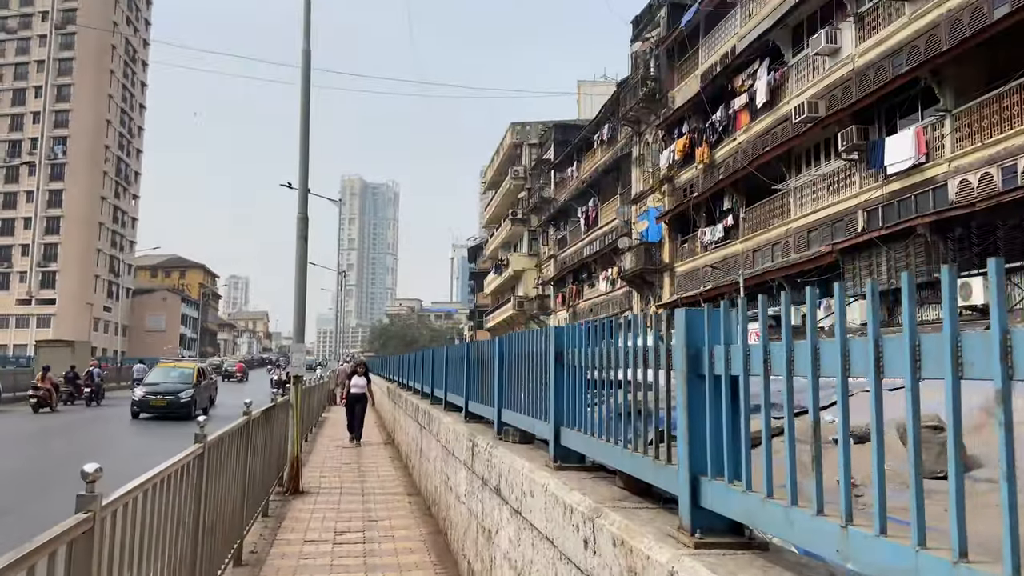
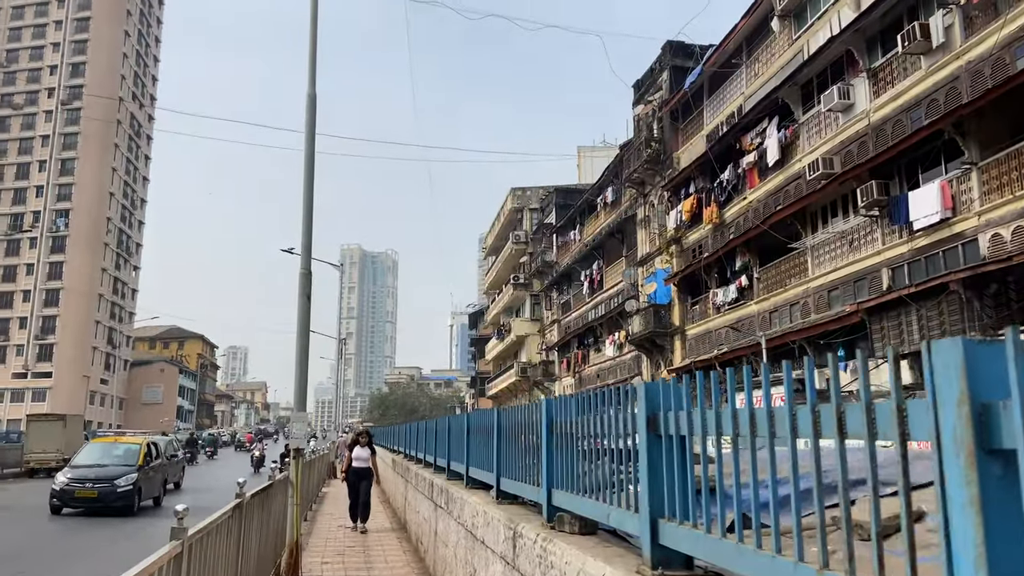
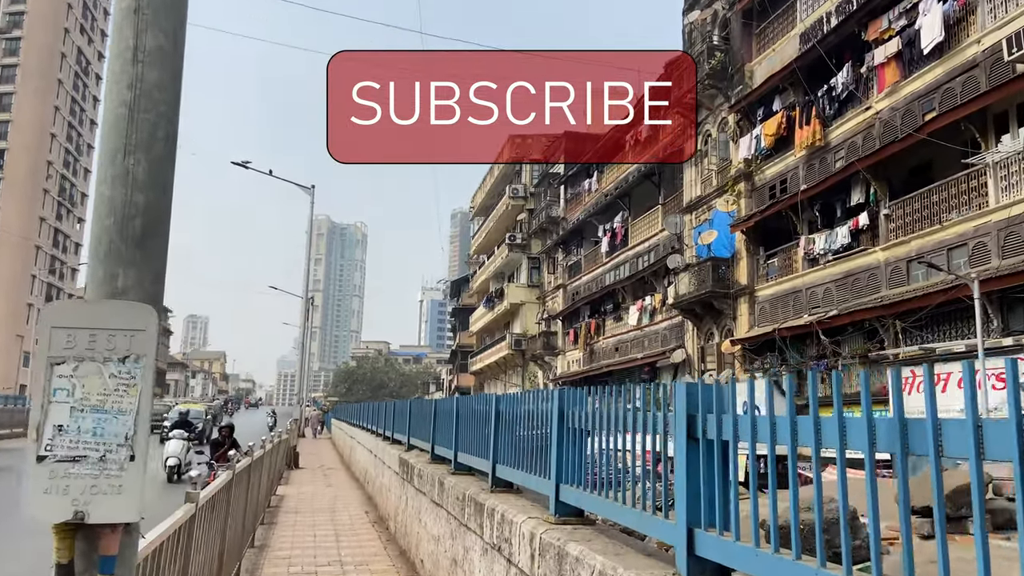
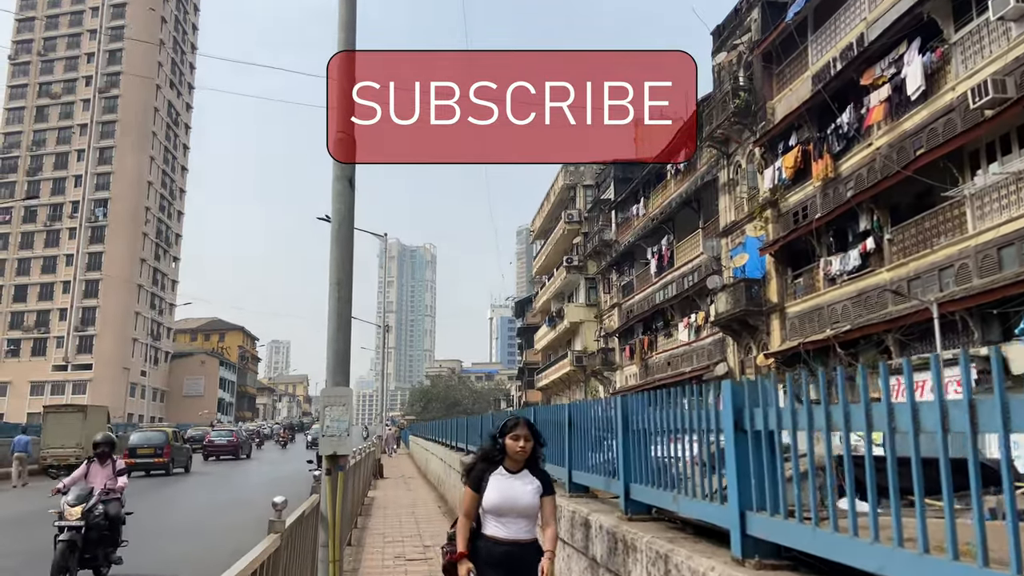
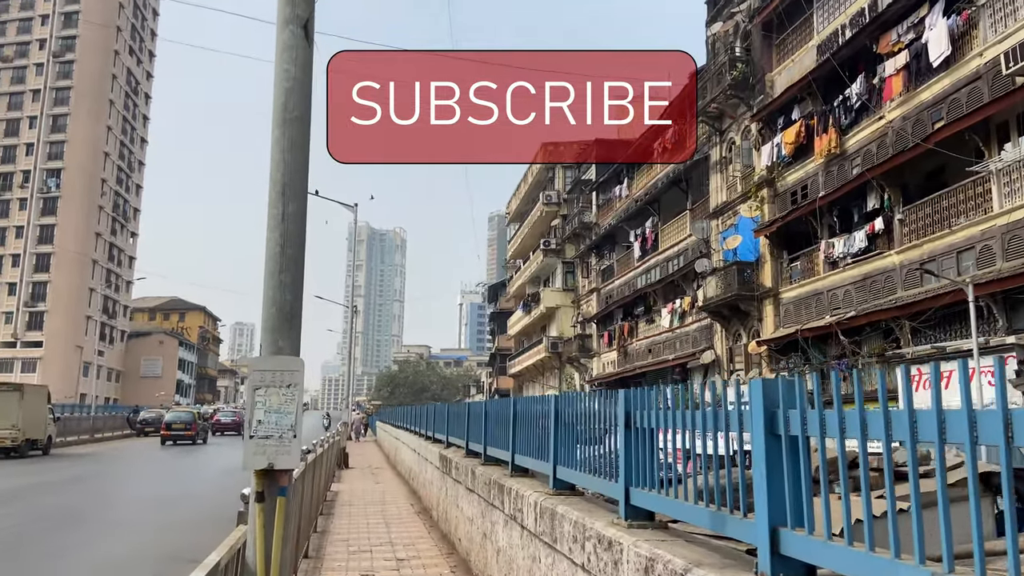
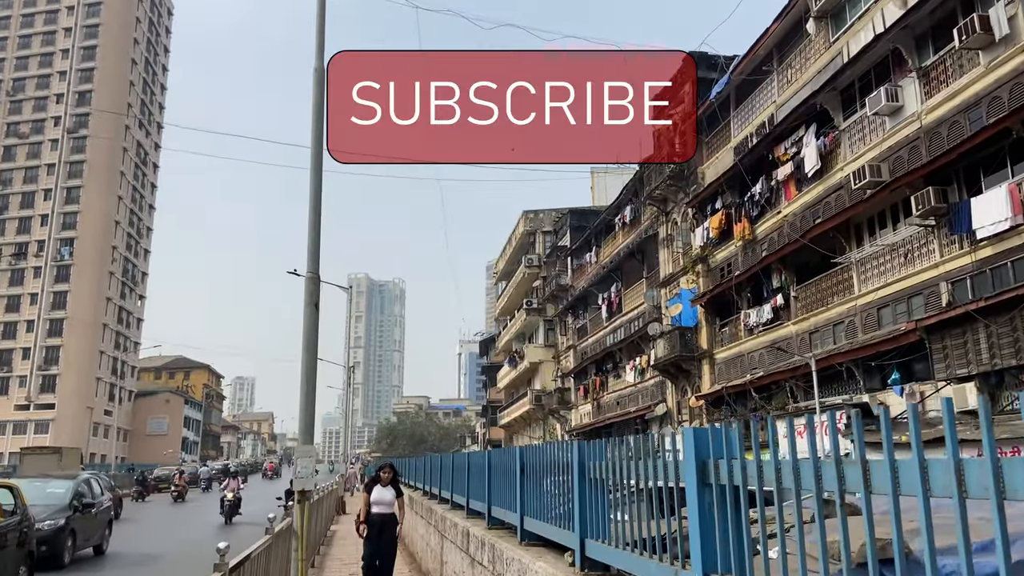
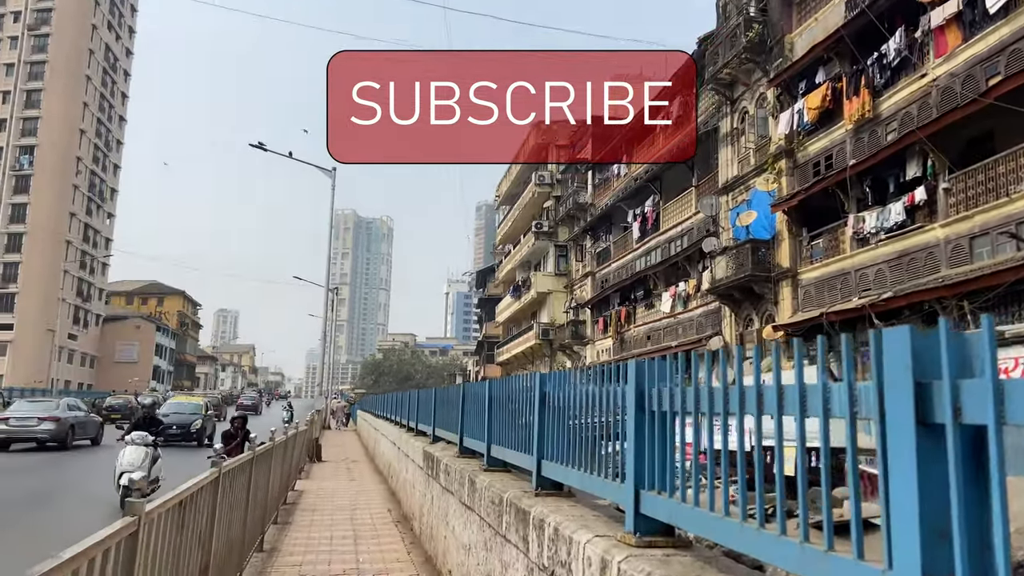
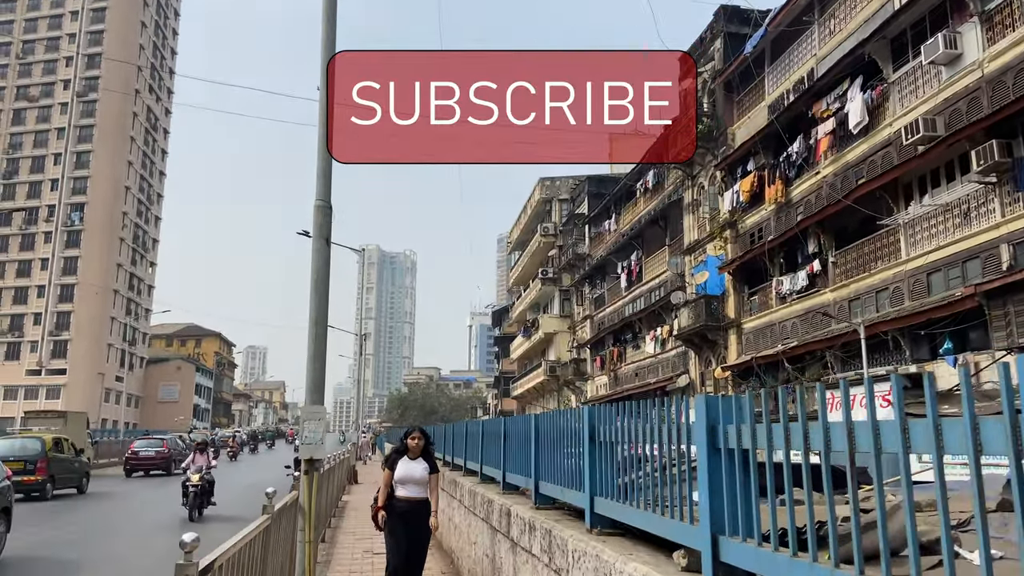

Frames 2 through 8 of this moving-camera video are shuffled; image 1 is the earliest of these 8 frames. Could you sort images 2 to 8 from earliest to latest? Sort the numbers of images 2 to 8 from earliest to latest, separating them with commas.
2, 6, 8, 4, 5, 3, 7
